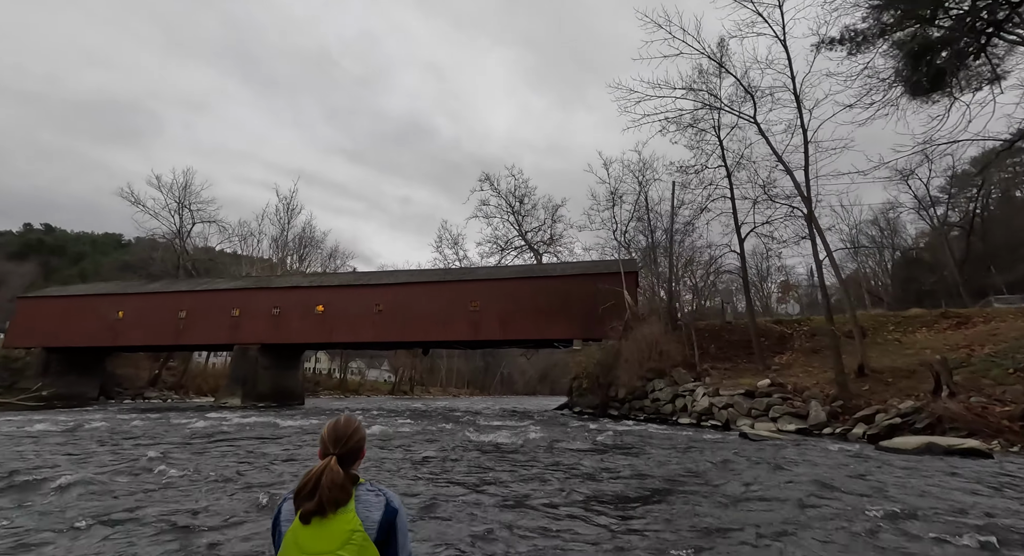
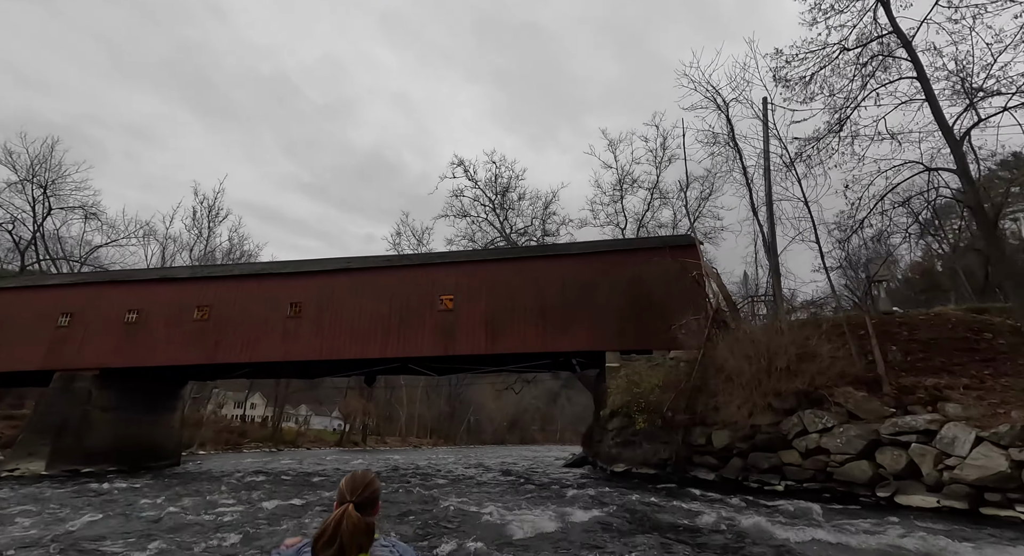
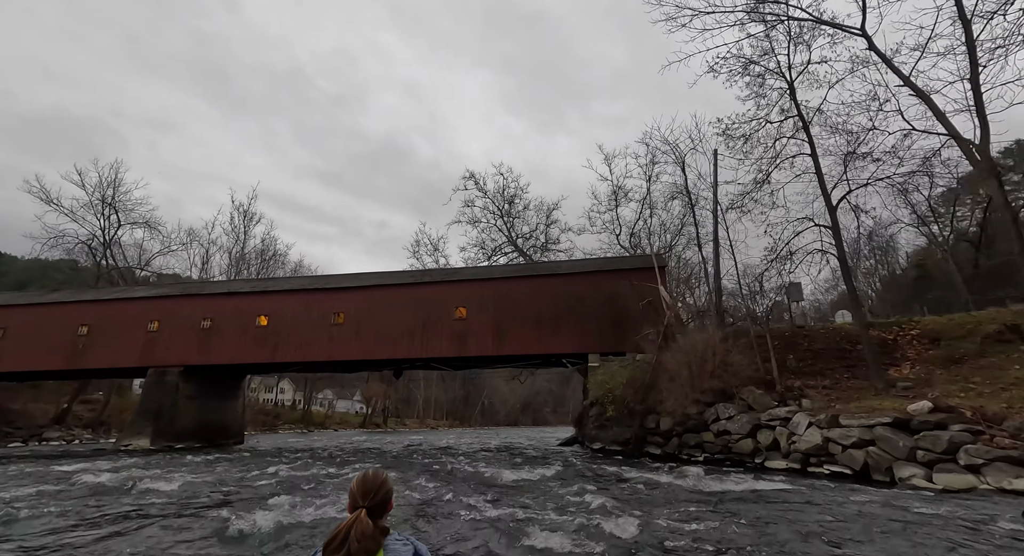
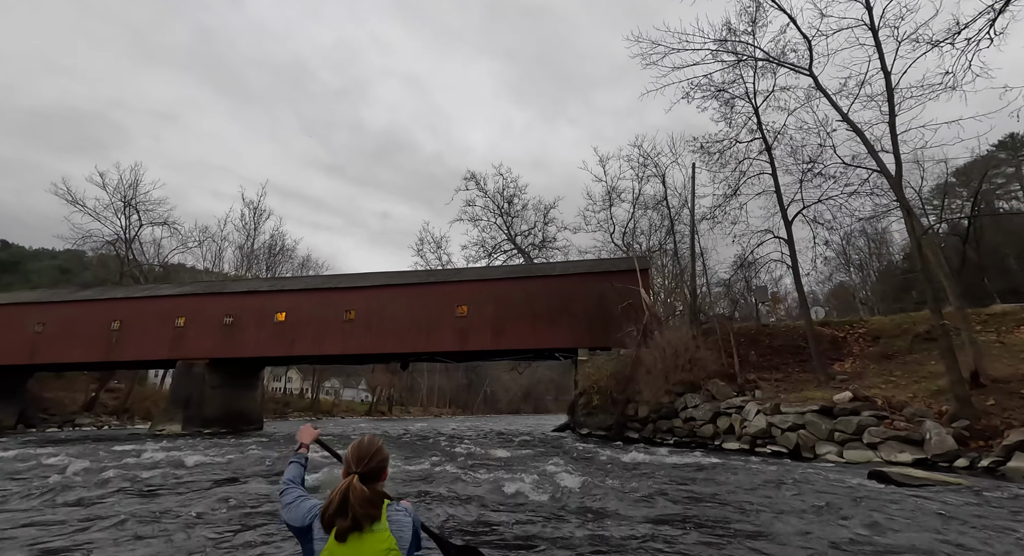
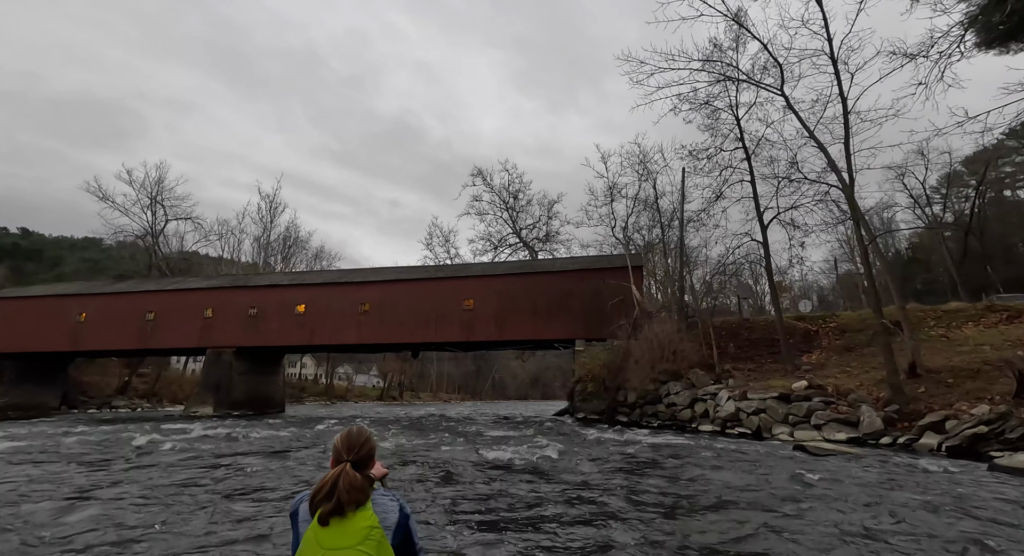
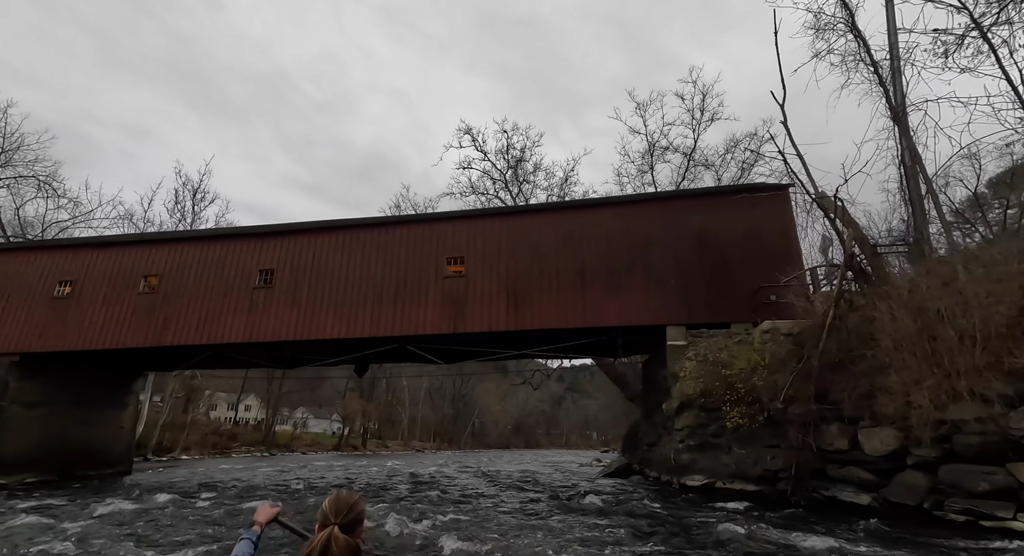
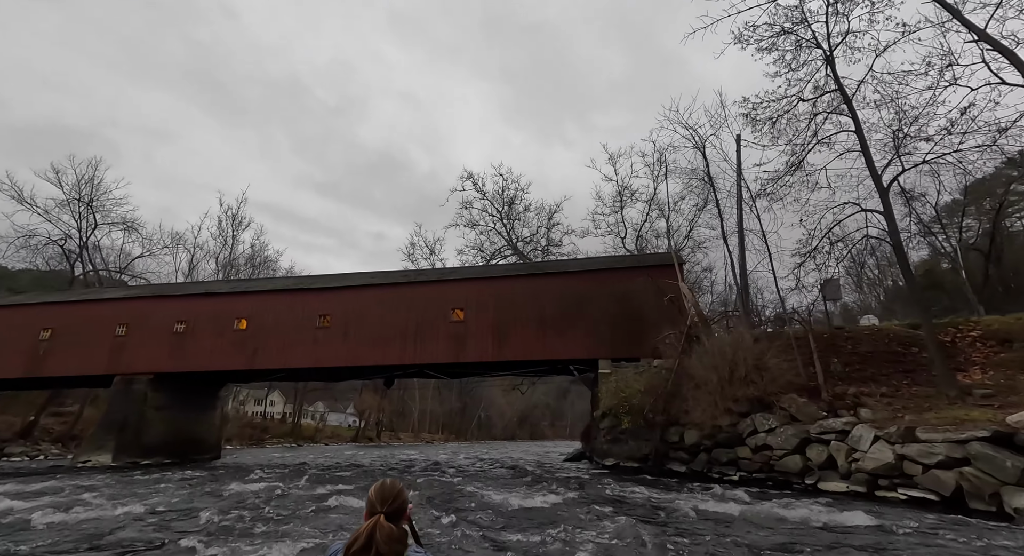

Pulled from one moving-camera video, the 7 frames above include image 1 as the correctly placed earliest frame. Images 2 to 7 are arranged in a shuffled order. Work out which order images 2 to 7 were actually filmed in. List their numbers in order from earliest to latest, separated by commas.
5, 4, 3, 7, 2, 6
